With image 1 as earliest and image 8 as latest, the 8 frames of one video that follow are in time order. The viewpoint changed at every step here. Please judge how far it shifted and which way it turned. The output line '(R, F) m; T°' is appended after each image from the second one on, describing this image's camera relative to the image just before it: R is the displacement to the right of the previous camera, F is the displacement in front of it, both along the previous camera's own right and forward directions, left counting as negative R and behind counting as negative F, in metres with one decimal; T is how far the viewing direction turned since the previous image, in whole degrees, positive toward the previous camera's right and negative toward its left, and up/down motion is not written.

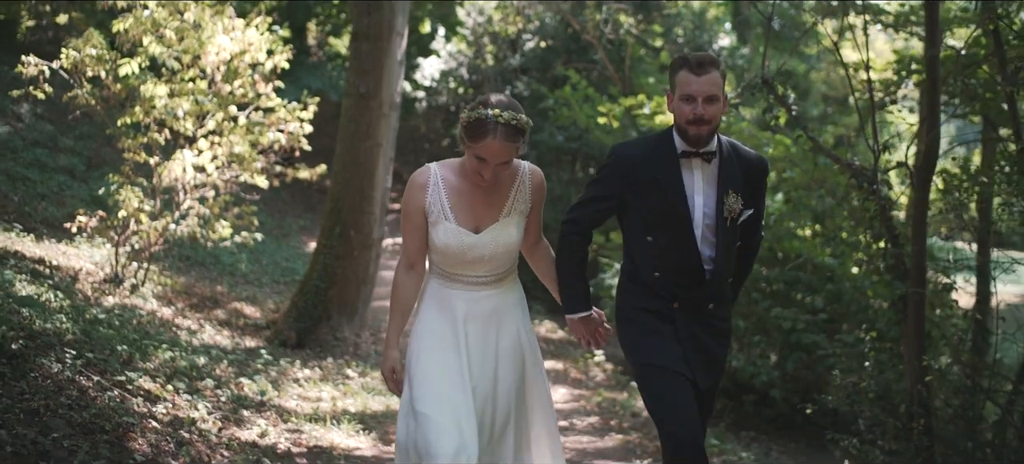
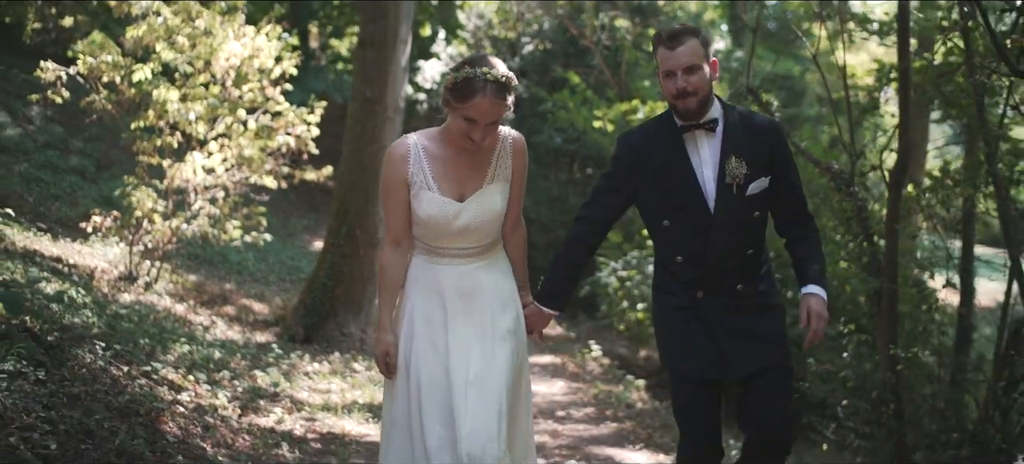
(0.0, -0.4) m; 0°
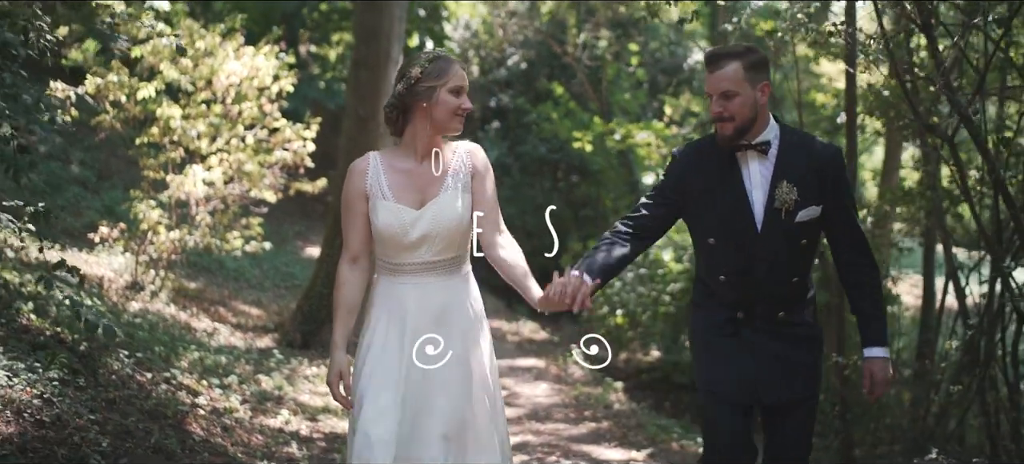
(0.0, -0.6) m; +1°
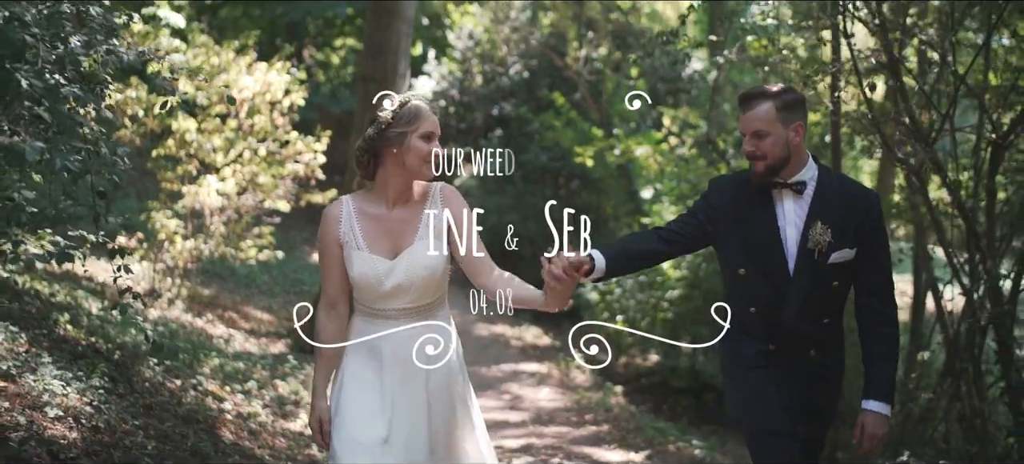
(0.0, -0.4) m; 0°
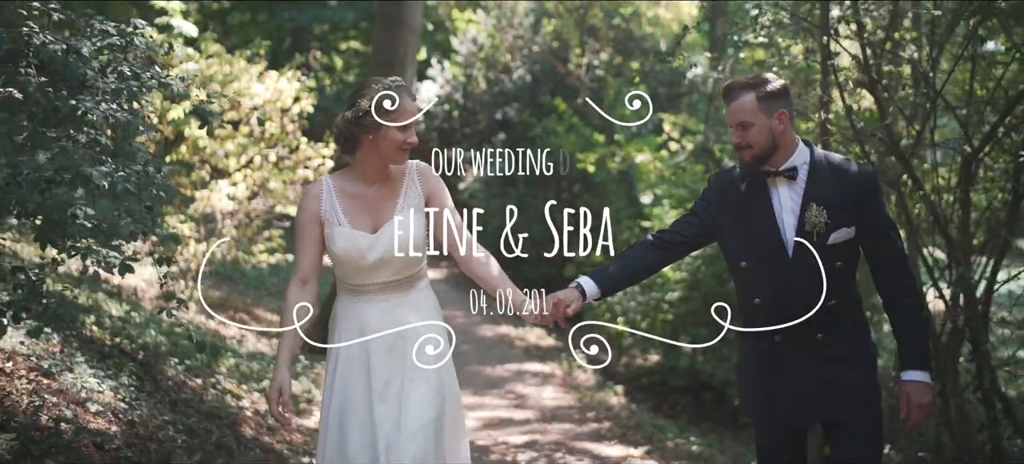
(0.0, -0.3) m; 0°
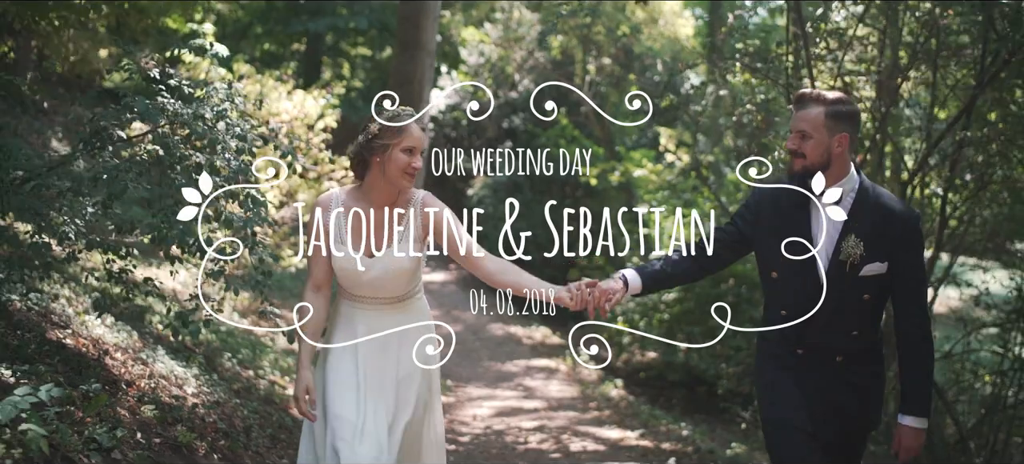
(-0.1, -1.0) m; 0°
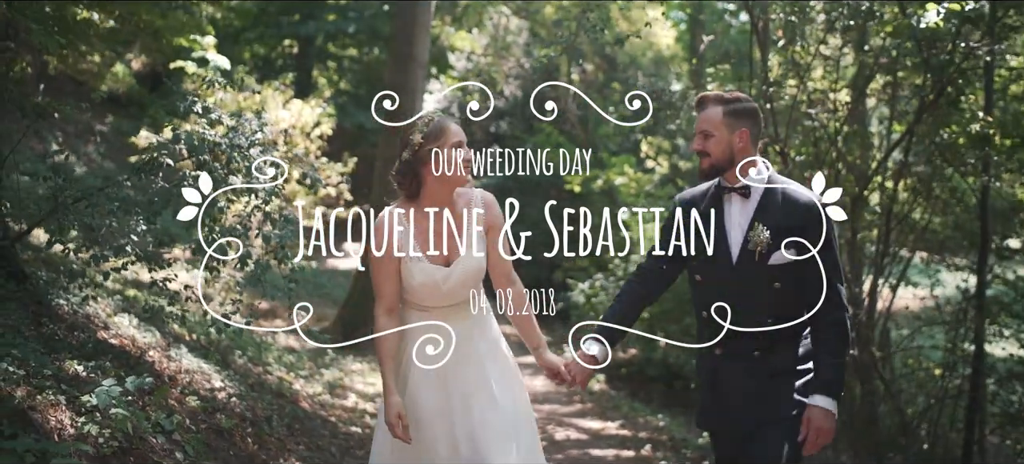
(0.0, -0.7) m; +1°
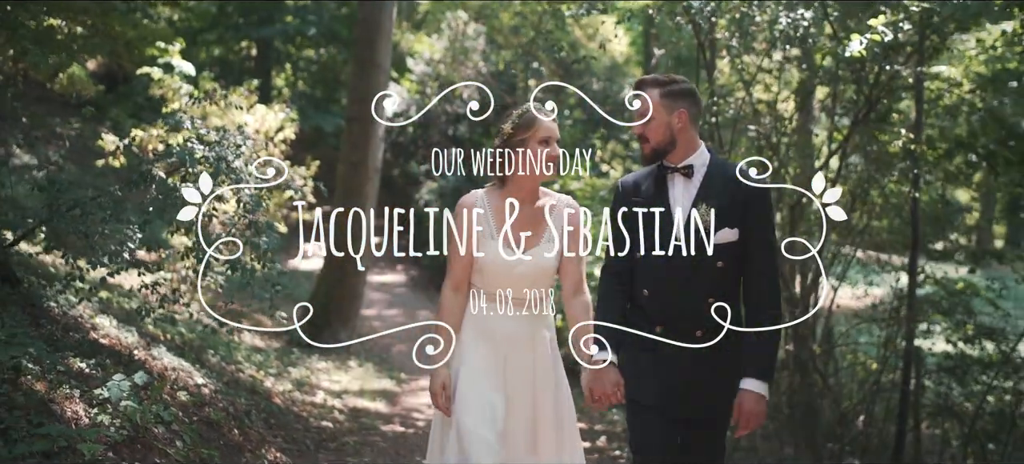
(0.0, -0.4) m; +2°
